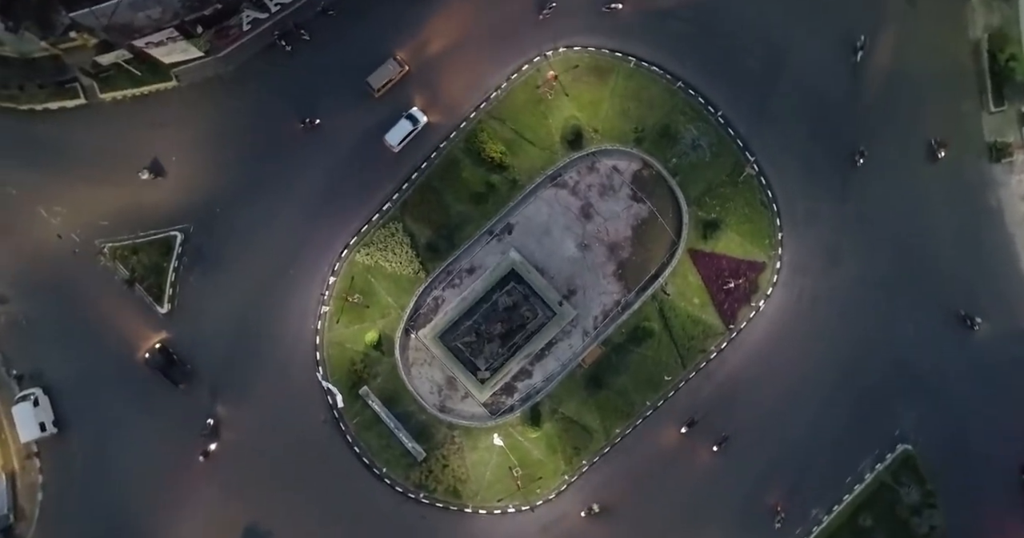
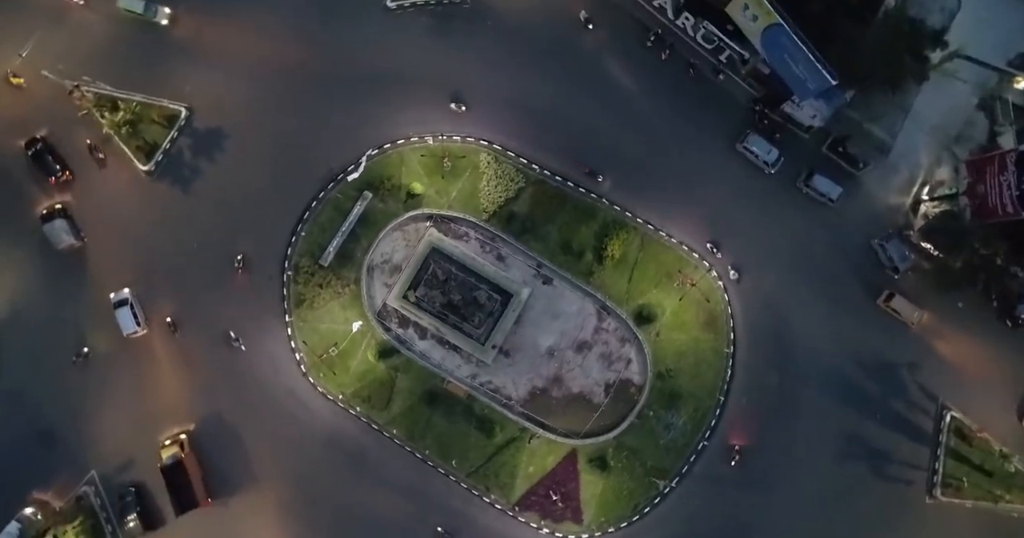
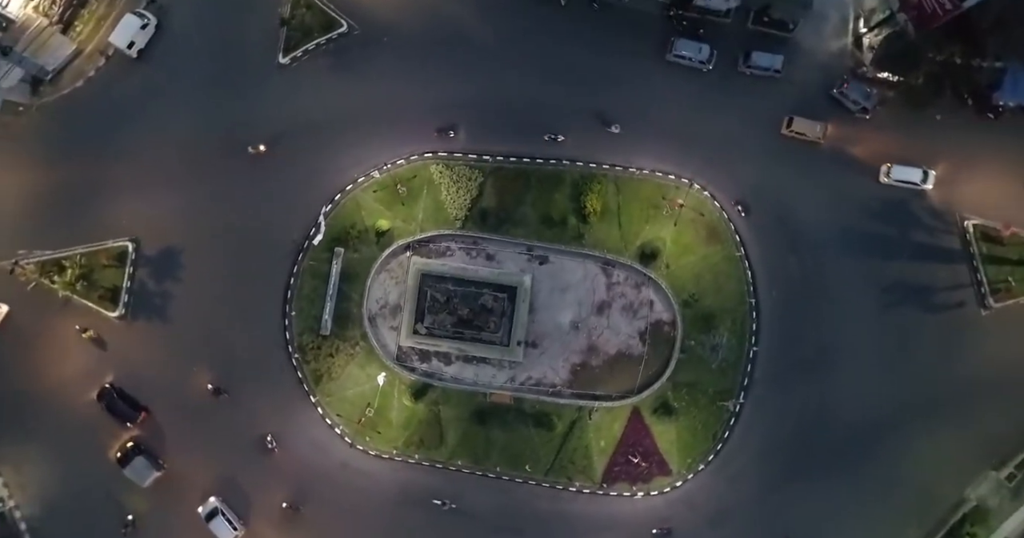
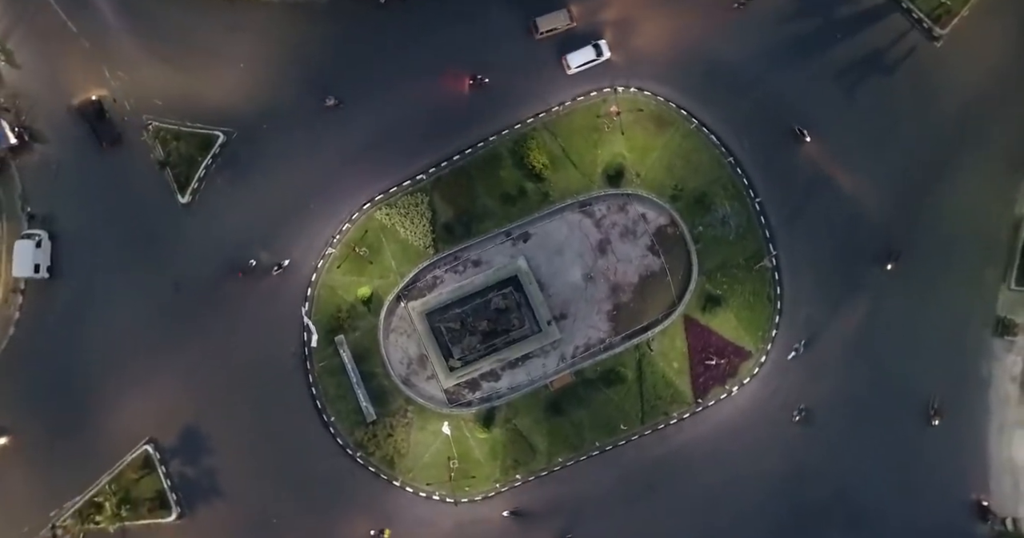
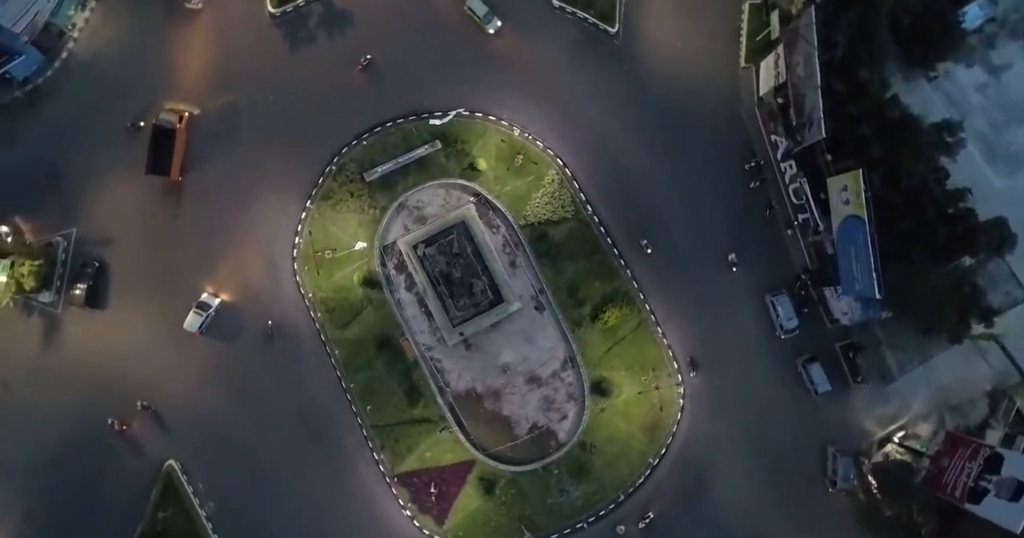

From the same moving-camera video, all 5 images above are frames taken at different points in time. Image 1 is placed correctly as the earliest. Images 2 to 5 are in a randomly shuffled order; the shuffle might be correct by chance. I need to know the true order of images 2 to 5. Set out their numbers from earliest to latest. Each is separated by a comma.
4, 3, 2, 5
